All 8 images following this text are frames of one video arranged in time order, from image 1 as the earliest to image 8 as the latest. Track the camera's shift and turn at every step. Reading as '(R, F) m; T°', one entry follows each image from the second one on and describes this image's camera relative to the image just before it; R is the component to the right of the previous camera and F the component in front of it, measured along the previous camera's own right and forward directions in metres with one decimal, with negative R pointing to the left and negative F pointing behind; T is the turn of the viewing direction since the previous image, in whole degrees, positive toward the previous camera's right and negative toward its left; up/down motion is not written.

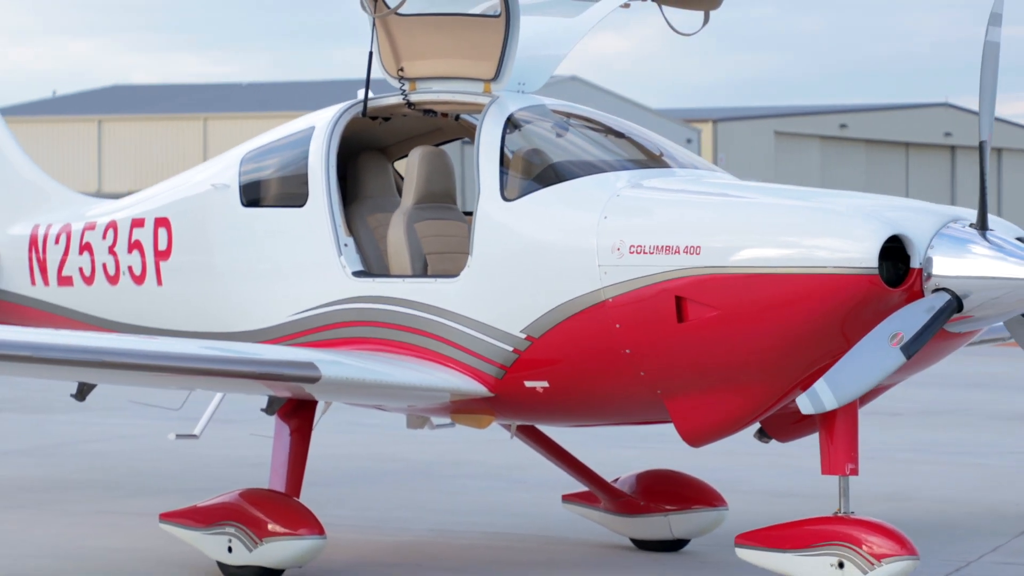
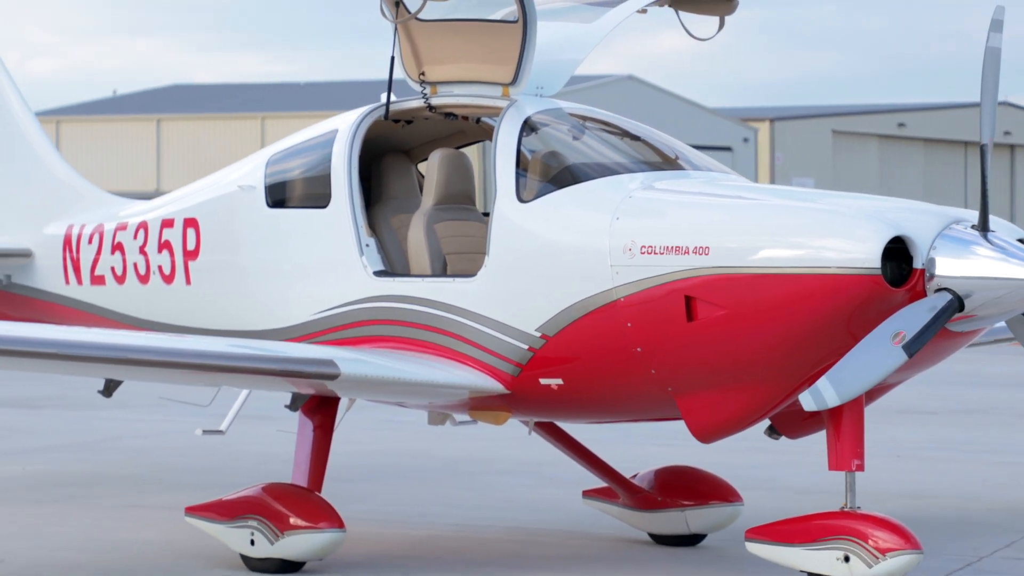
(+0.1, -0.1) m; -1°
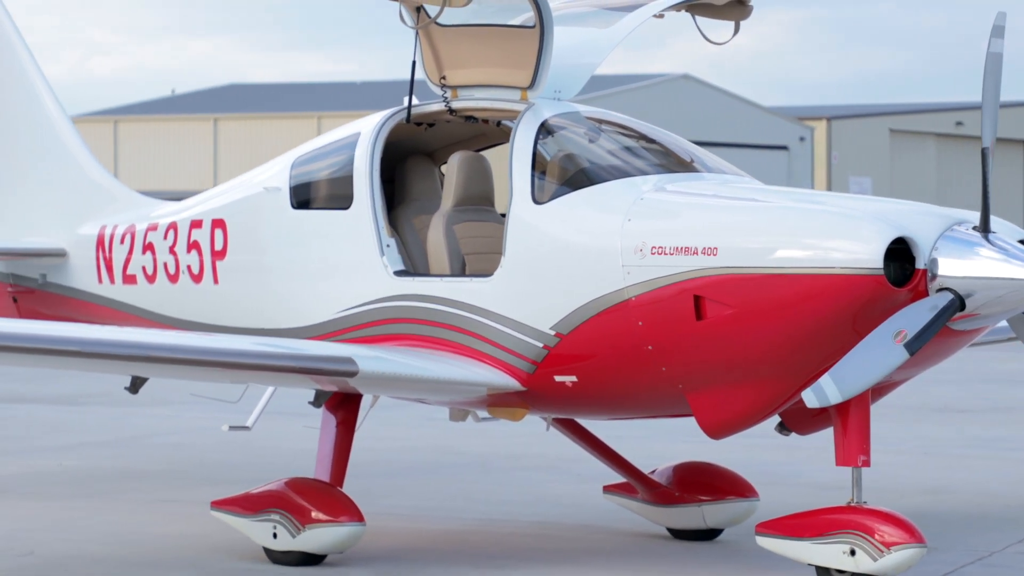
(+0.1, -0.1) m; -1°
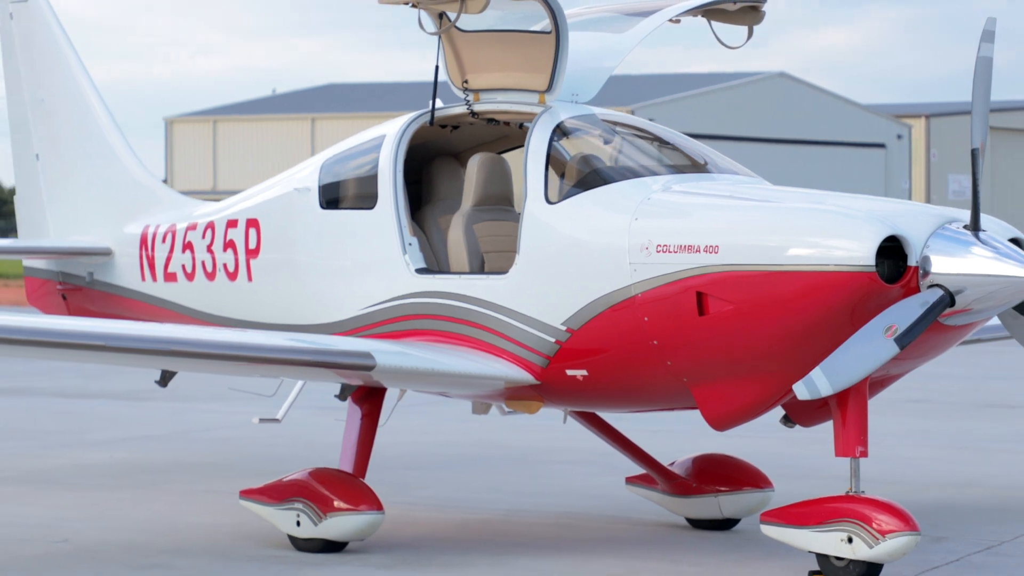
(+0.2, -0.2) m; -2°
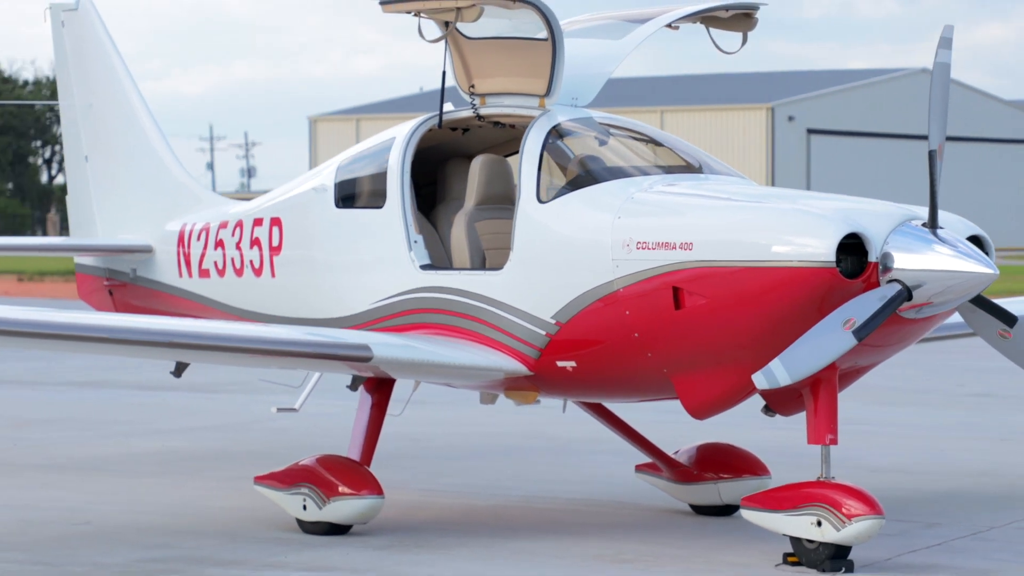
(+0.3, -0.3) m; -3°
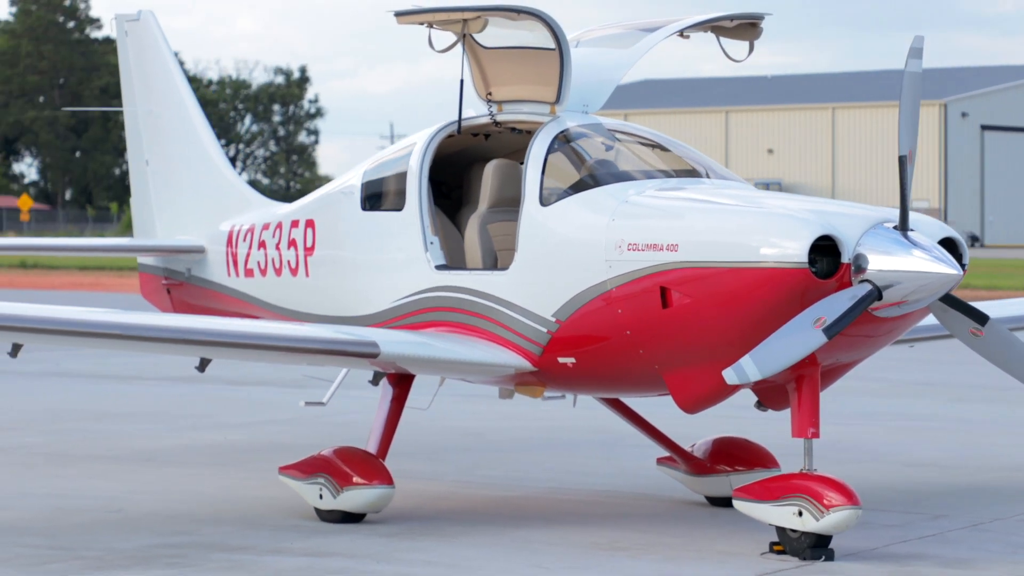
(+0.4, -0.3) m; -4°
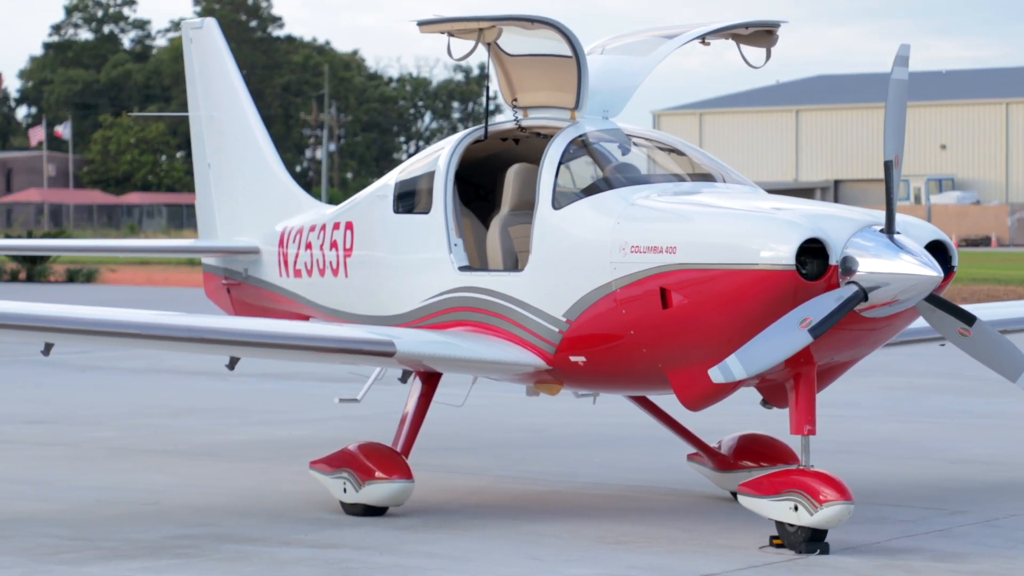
(+0.4, -0.2) m; -4°
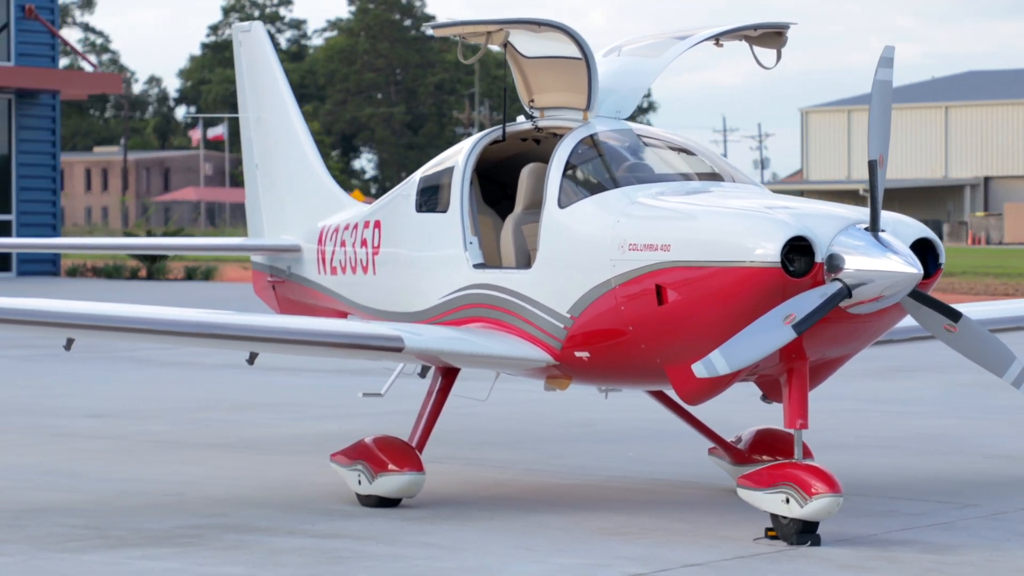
(+0.3, -0.2) m; -3°
